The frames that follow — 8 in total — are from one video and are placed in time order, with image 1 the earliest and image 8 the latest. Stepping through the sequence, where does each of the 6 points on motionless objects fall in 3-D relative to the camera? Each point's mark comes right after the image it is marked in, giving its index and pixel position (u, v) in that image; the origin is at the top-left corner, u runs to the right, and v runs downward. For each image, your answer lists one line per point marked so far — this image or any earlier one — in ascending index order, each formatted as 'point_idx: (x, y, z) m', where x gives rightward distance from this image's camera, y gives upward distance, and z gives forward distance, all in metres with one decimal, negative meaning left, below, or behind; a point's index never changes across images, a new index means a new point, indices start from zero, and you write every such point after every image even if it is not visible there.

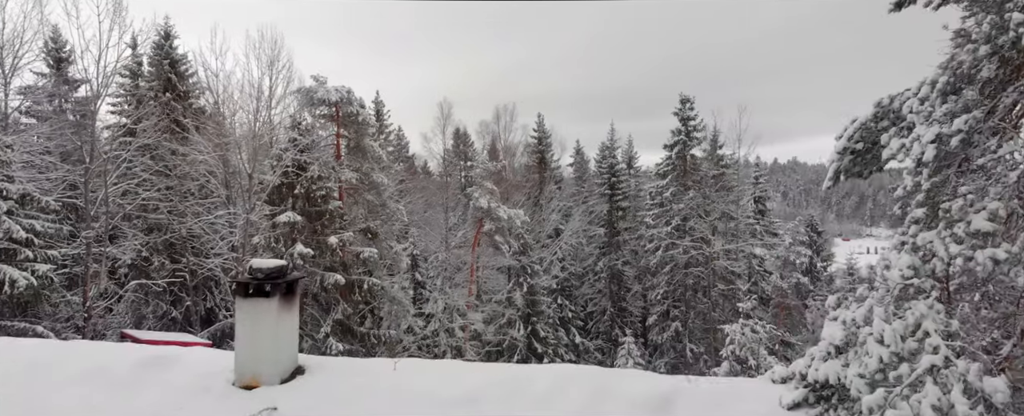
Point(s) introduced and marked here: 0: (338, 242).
0: (-5.0, -1.0, +18.0) m
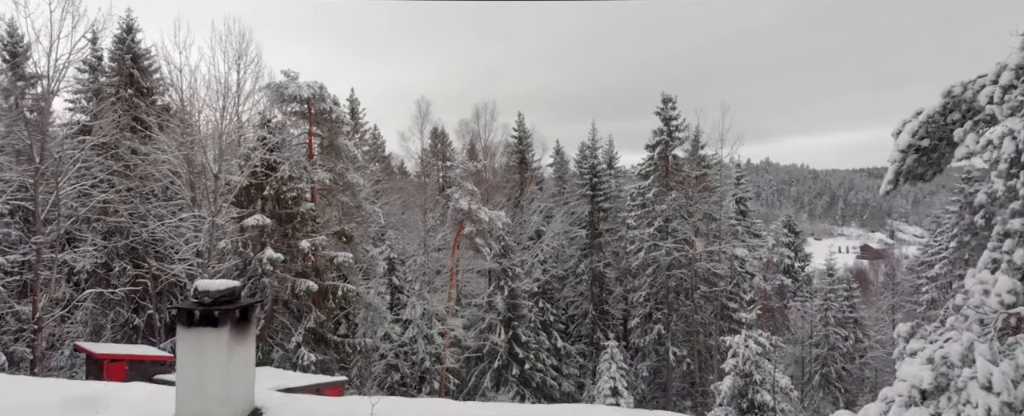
0: (-5.5, -1.1, +17.1) m
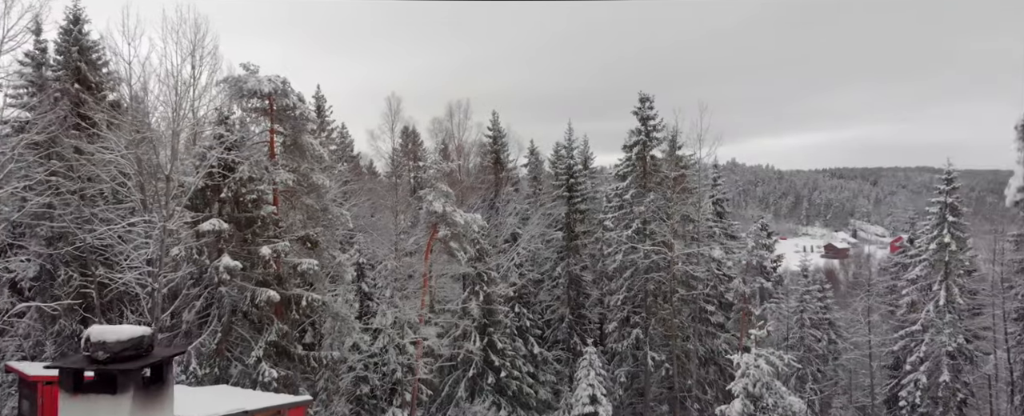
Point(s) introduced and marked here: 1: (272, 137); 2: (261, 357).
0: (-6.1, -1.1, +15.9) m
1: (-6.6, +2.0, +17.3) m
2: (-6.2, -3.7, +15.5) m
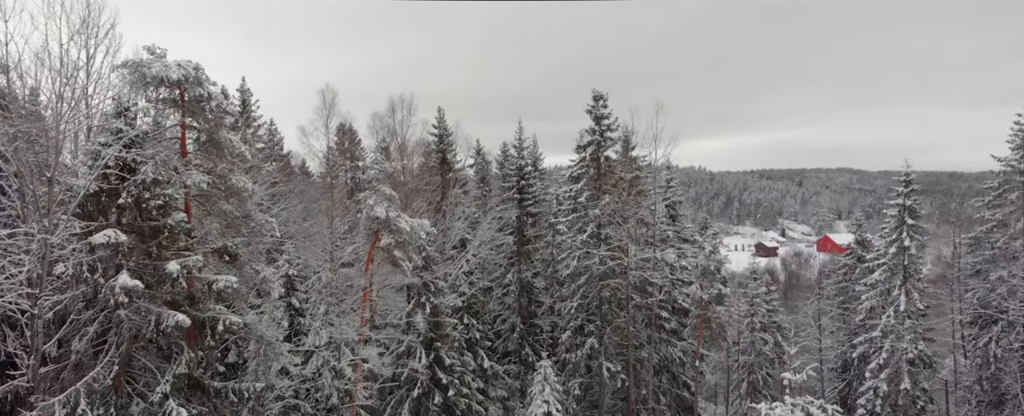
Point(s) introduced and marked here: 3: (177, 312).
0: (-7.1, -1.3, +13.5) m
1: (-7.8, +1.8, +14.9) m
2: (-7.2, -3.8, +13.1) m
3: (-7.1, -2.2, +13.2) m
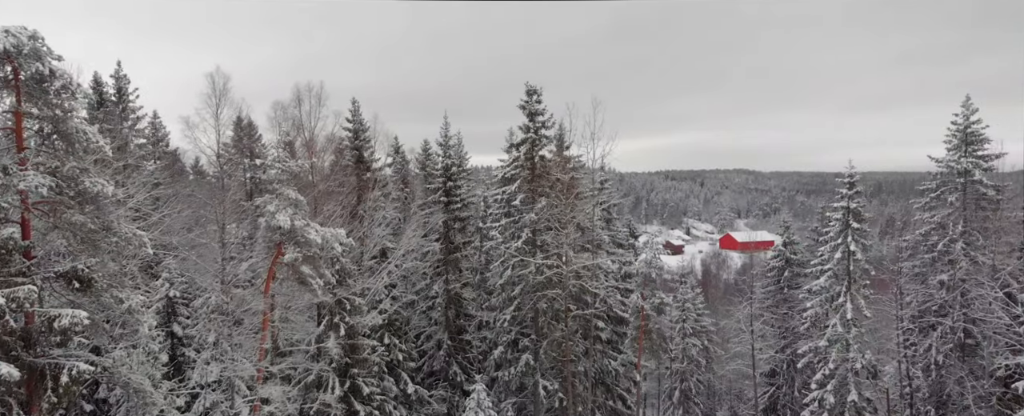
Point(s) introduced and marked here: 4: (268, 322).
0: (-8.1, -1.5, +10.1) m
1: (-9.0, +1.6, +11.4) m
2: (-8.1, -4.0, +9.7) m
3: (-8.0, -2.4, +9.8) m
4: (-6.1, -2.9, +15.7) m
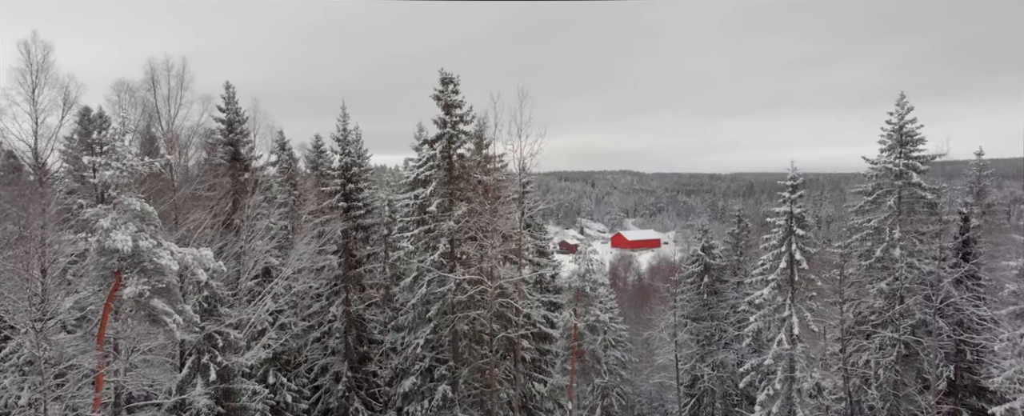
0: (-8.6, -1.8, +5.7) m
1: (-9.7, +1.3, +6.8) m
2: (-8.5, -4.3, +5.3) m
3: (-8.4, -2.6, +5.4) m
4: (-7.5, -3.1, +11.5) m
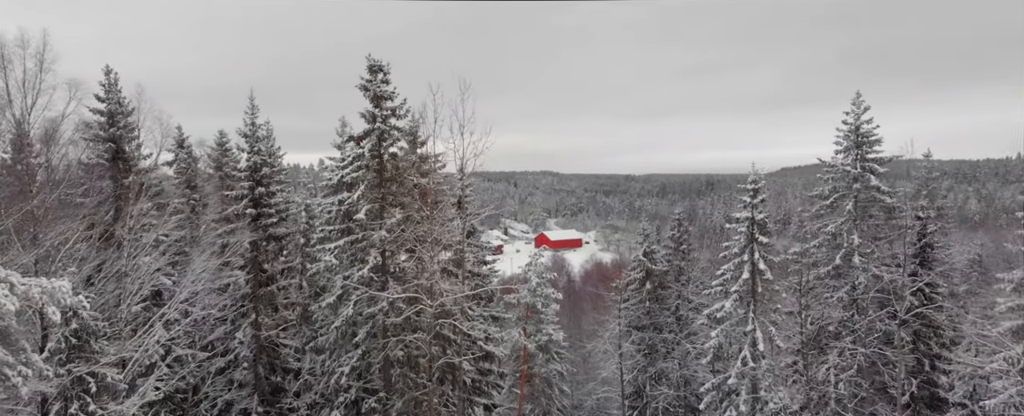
0: (-8.4, -2.0, +2.5) m
1: (-9.7, +1.1, +3.5) m
2: (-8.3, -4.5, +2.1) m
3: (-8.2, -2.9, +2.2) m
4: (-8.1, -3.4, +8.4) m
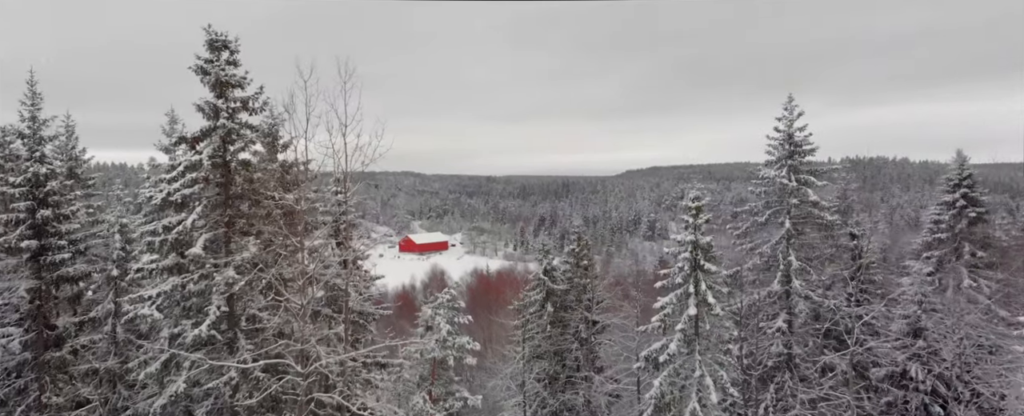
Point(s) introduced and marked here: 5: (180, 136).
0: (-7.2, -2.6, -2.9) m
1: (-8.6, +0.5, -2.2) m
2: (-6.9, -5.1, -3.2) m
3: (-6.9, -3.5, -3.1) m
4: (-8.1, -4.0, +2.9) m
5: (-6.4, +1.3, +11.8) m
